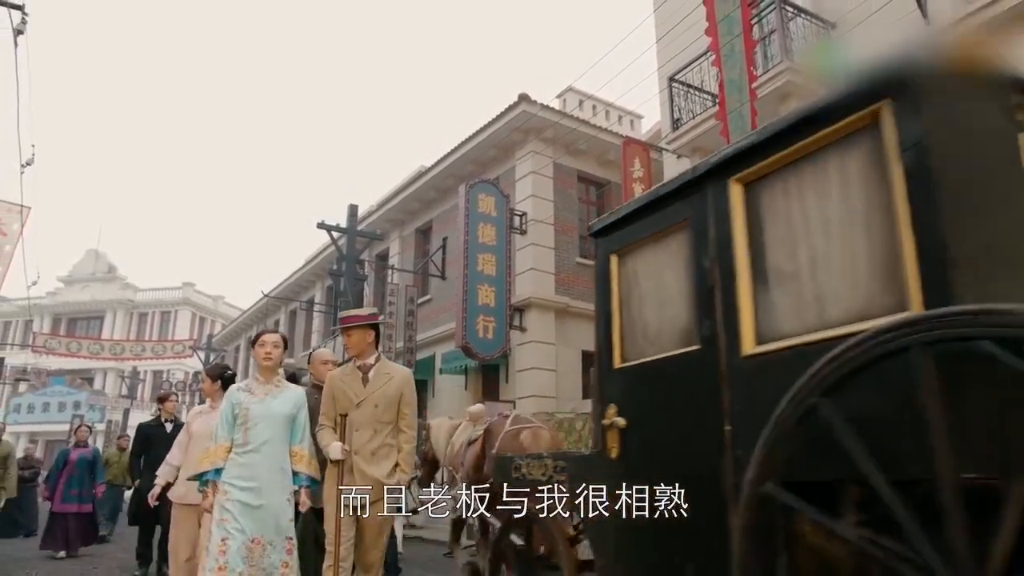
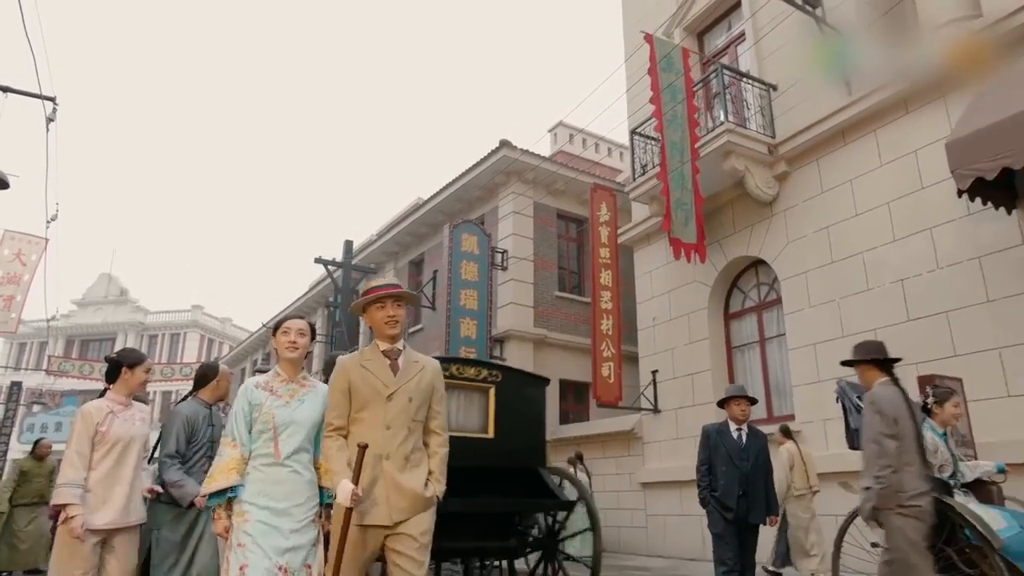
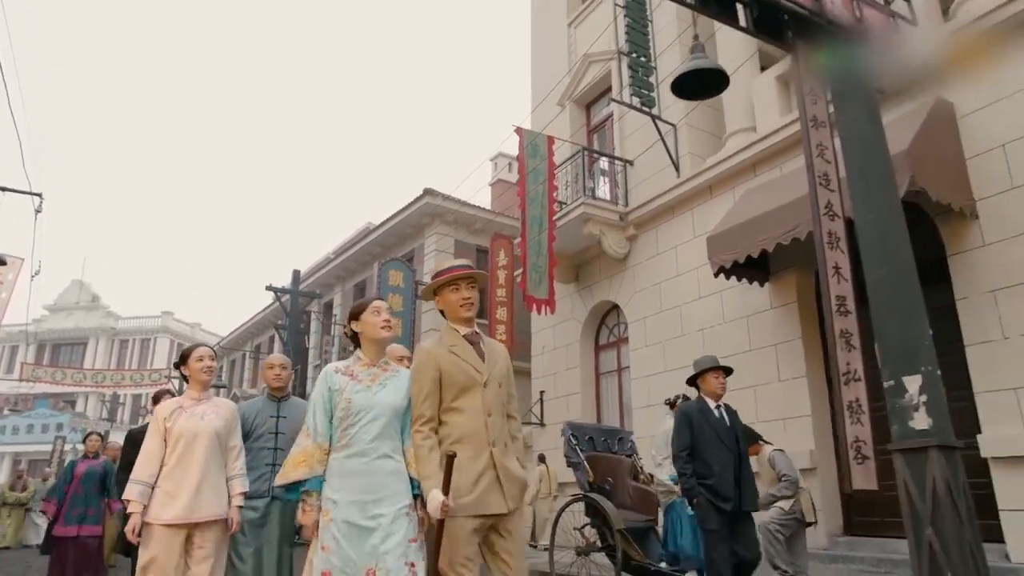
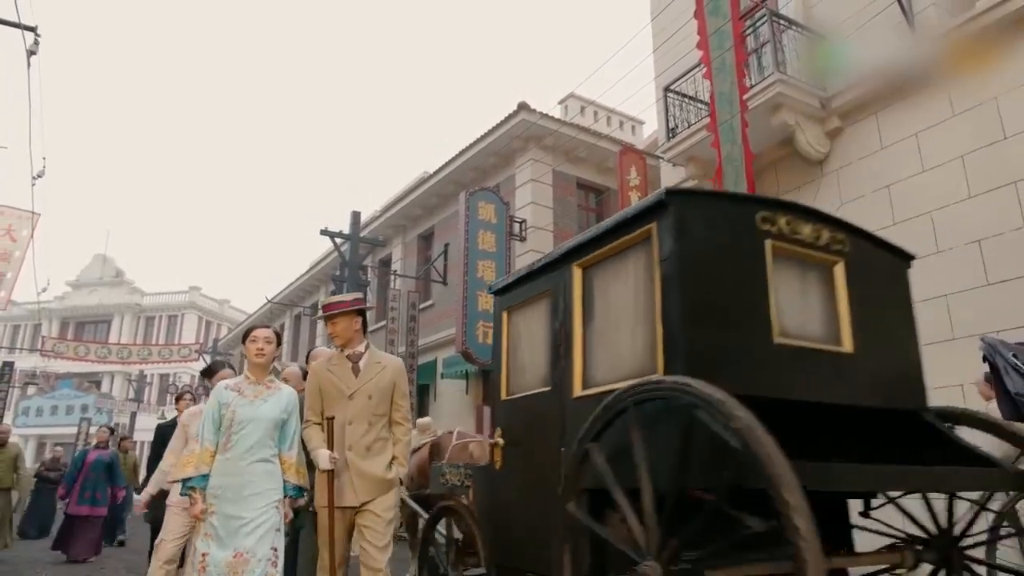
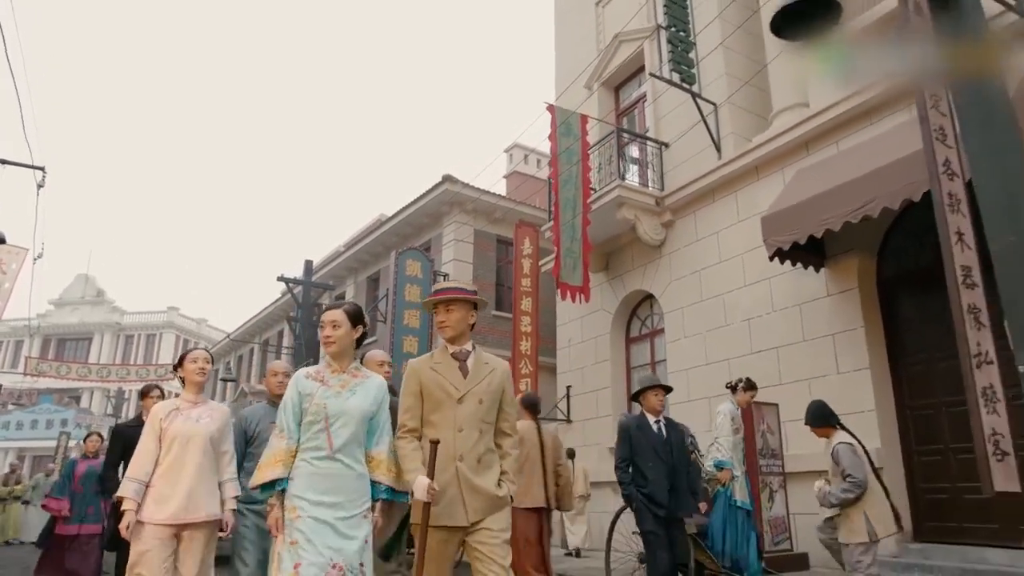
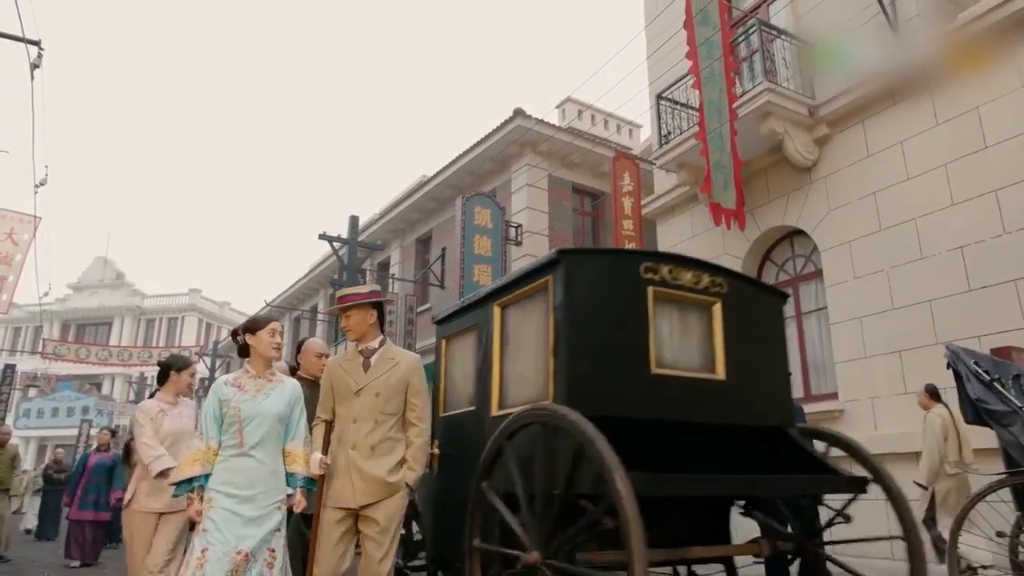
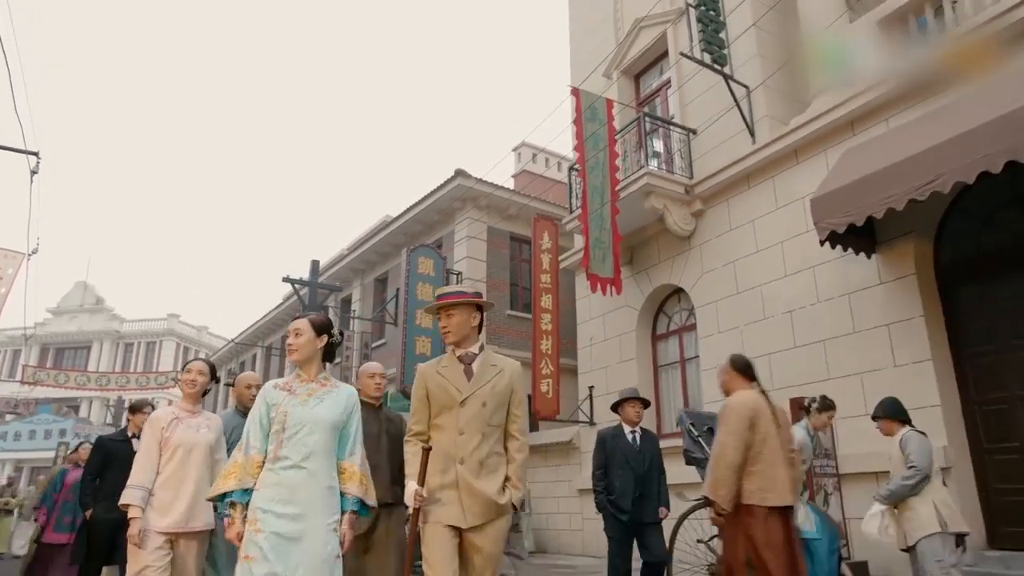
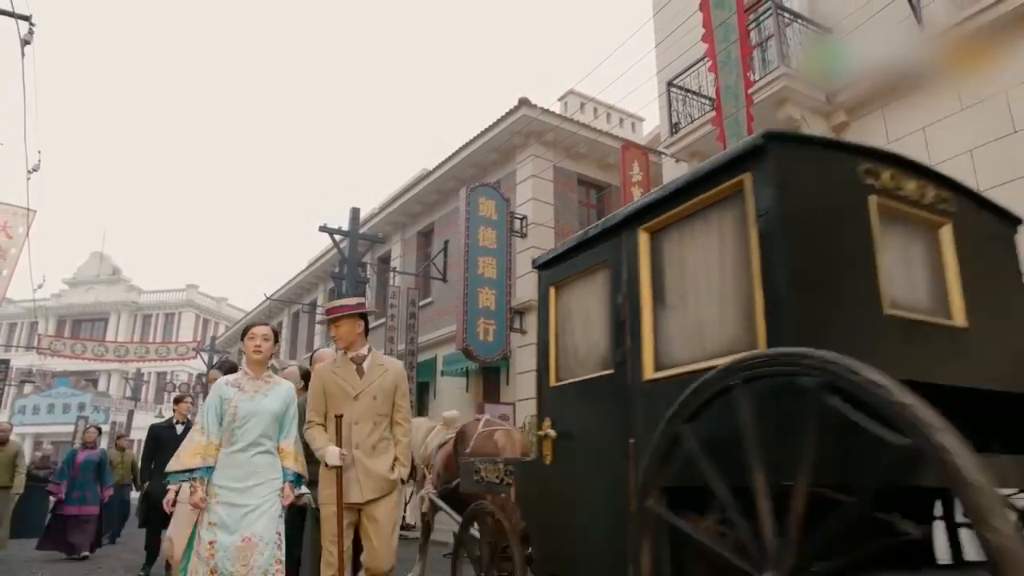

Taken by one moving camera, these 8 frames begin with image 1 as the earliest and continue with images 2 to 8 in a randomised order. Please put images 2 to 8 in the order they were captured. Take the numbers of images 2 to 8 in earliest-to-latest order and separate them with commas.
8, 4, 6, 2, 7, 5, 3
